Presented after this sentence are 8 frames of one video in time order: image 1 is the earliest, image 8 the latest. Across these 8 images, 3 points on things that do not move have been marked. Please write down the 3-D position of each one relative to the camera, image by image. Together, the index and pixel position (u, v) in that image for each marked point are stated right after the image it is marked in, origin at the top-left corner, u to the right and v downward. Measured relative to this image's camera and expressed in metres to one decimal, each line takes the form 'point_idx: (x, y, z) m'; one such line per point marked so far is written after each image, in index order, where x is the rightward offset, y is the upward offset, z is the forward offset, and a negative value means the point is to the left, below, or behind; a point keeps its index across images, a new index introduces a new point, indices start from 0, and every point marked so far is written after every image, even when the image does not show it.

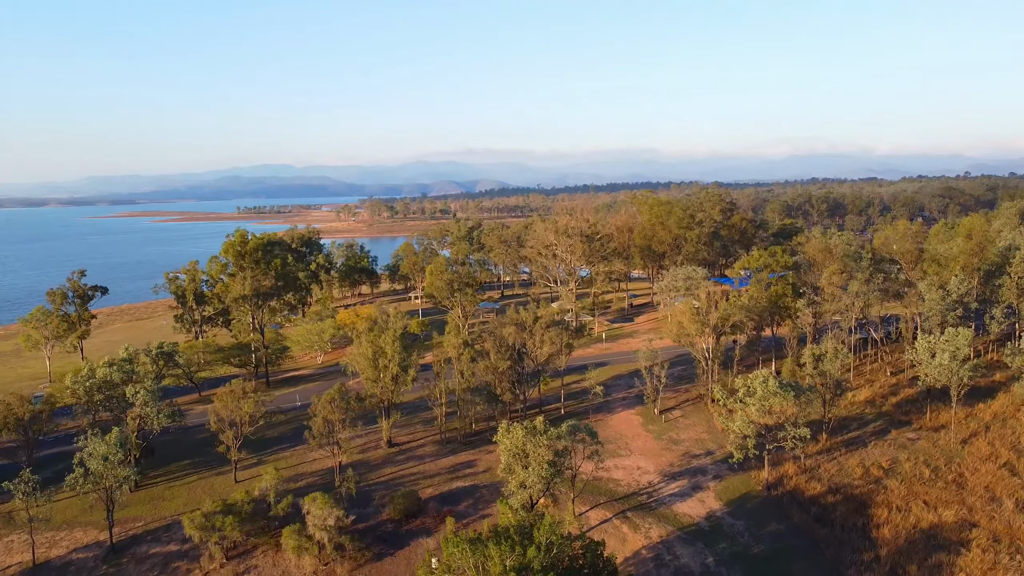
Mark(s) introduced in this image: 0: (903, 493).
0: (+9.5, -5.0, +19.9) m
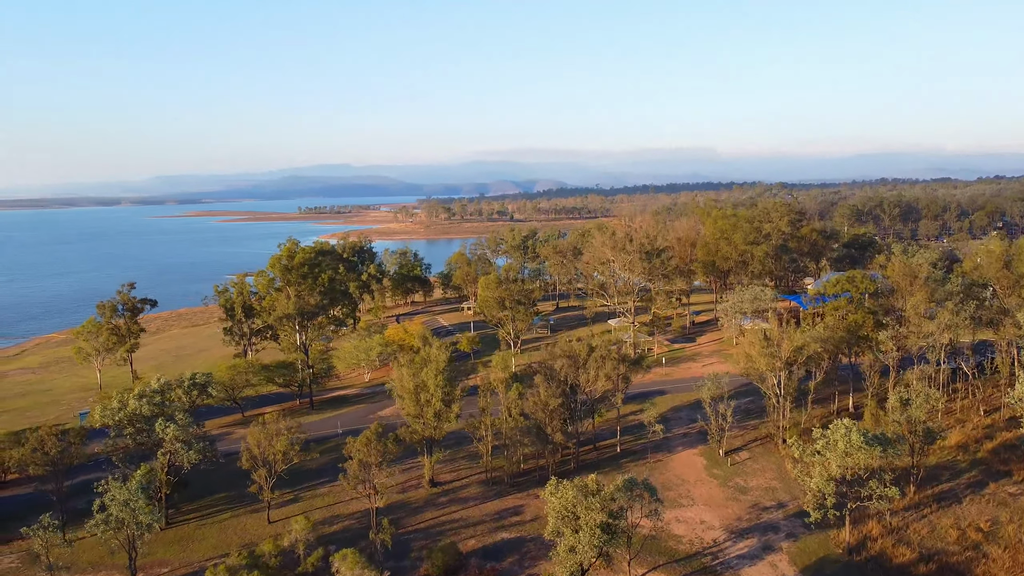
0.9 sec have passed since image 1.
0: (+10.6, -5.9, +17.5) m
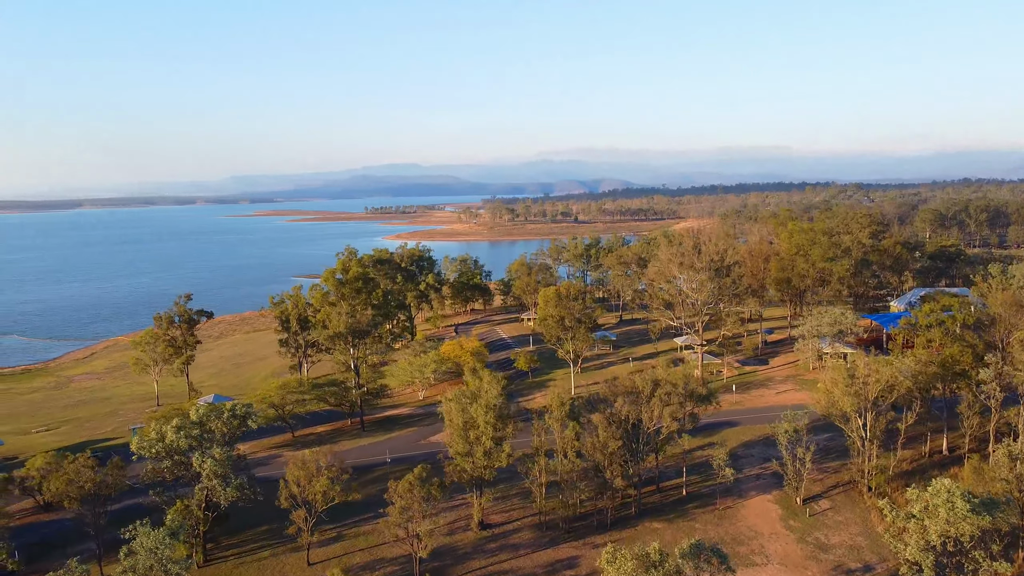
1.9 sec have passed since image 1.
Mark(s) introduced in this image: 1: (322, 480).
0: (+11.6, -6.8, +15.0) m
1: (-4.6, -4.6, +19.5) m
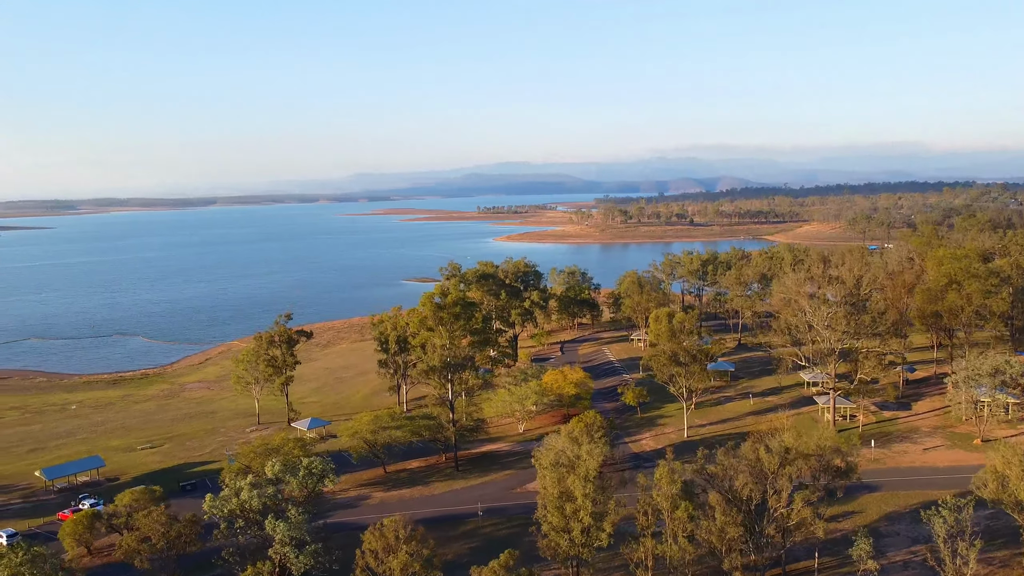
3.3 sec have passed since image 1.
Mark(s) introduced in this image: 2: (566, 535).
0: (+12.9, -8.2, +10.9) m
1: (-2.4, -5.7, +17.6) m
2: (+1.2, -5.5, +18.3) m
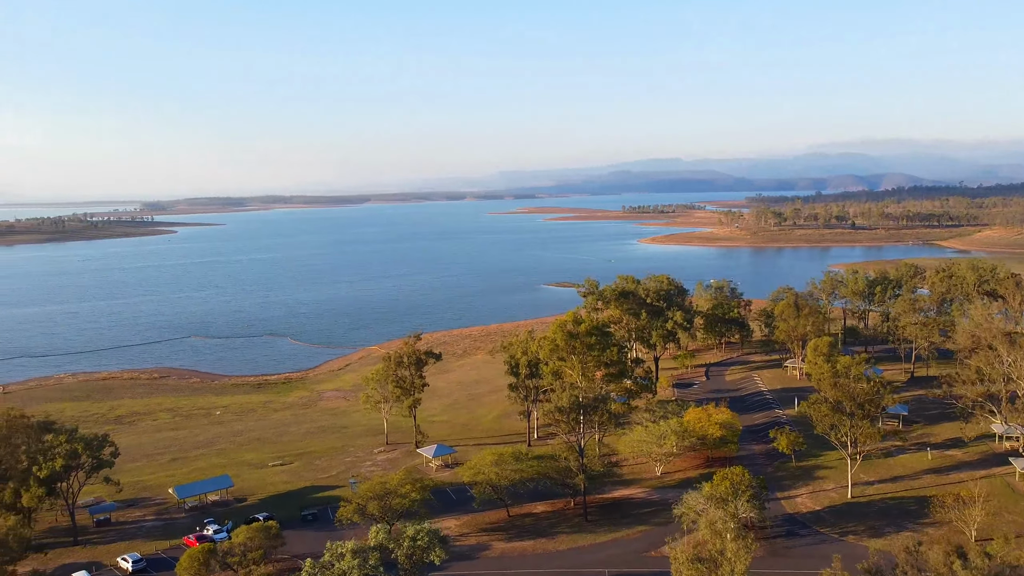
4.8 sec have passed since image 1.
0: (+13.8, -9.7, +6.1) m
1: (-0.1, -6.8, +15.4) m
2: (+3.6, -6.7, +15.4) m
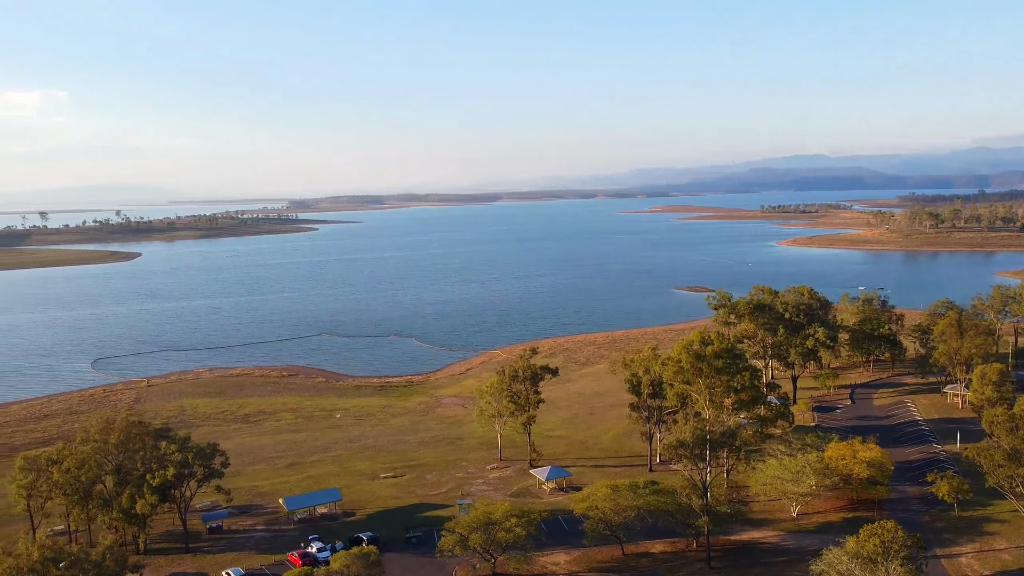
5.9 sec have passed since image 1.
0: (+13.7, -10.6, +1.9) m
1: (+1.5, -7.4, +13.2) m
2: (+5.2, -7.3, +12.6) m
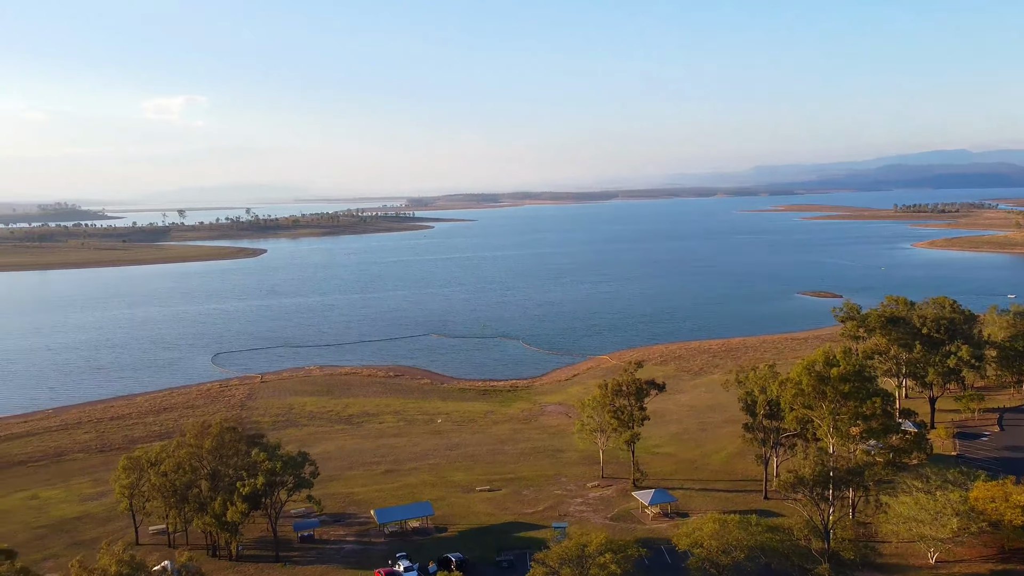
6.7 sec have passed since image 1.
0: (+13.0, -11.2, -1.8) m
1: (+2.6, -7.8, +11.1) m
2: (+6.1, -7.8, +10.1) m
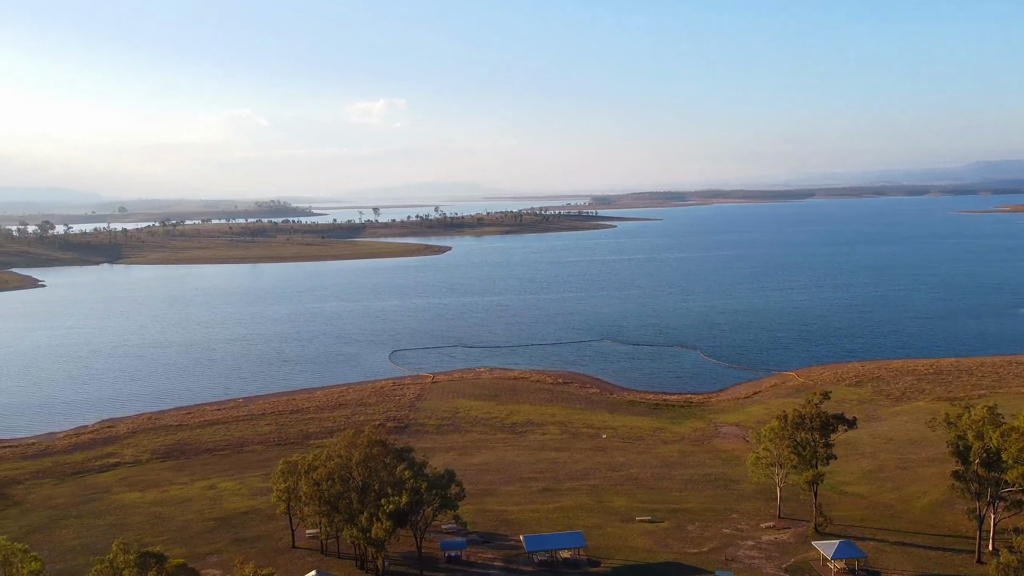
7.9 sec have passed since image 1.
0: (+10.8, -12.1, -6.6) m
1: (+3.7, -8.5, +8.3) m
2: (+6.8, -8.5, +6.5) m
